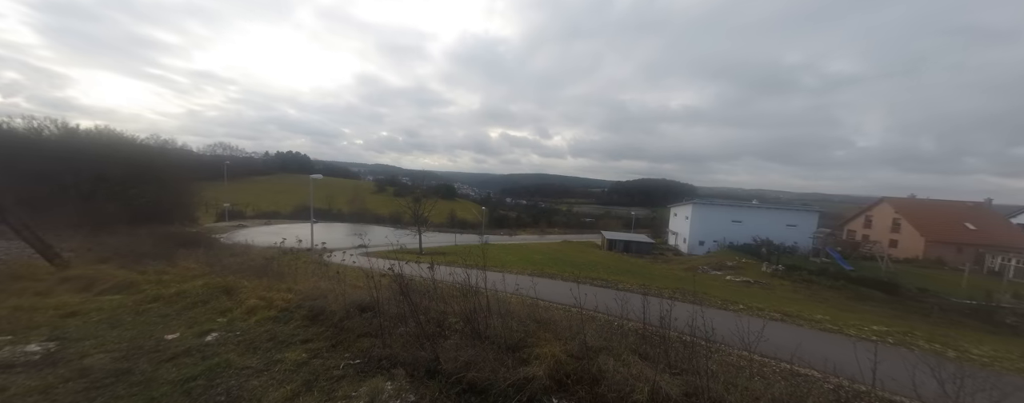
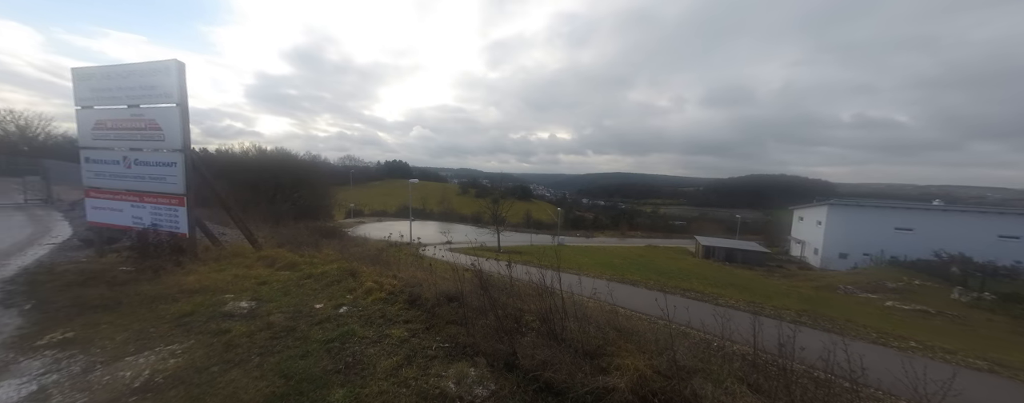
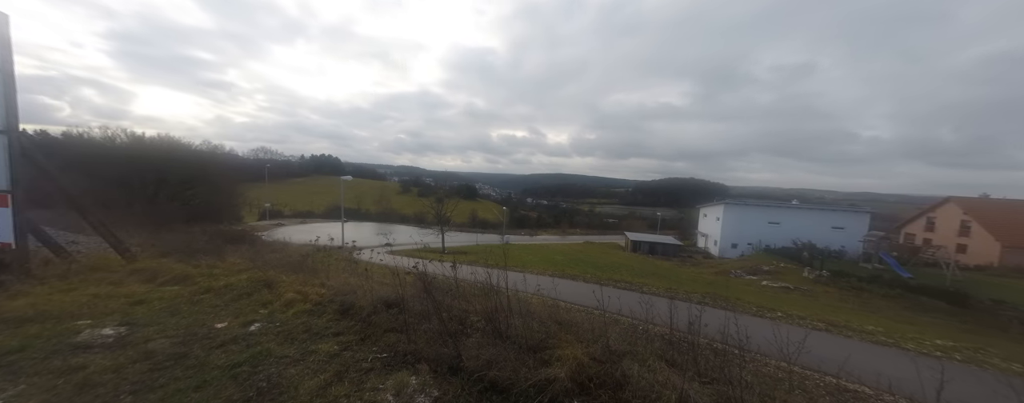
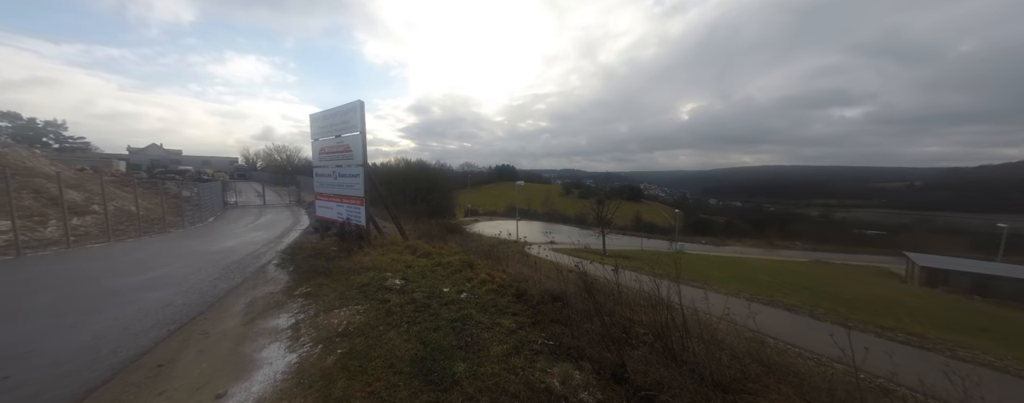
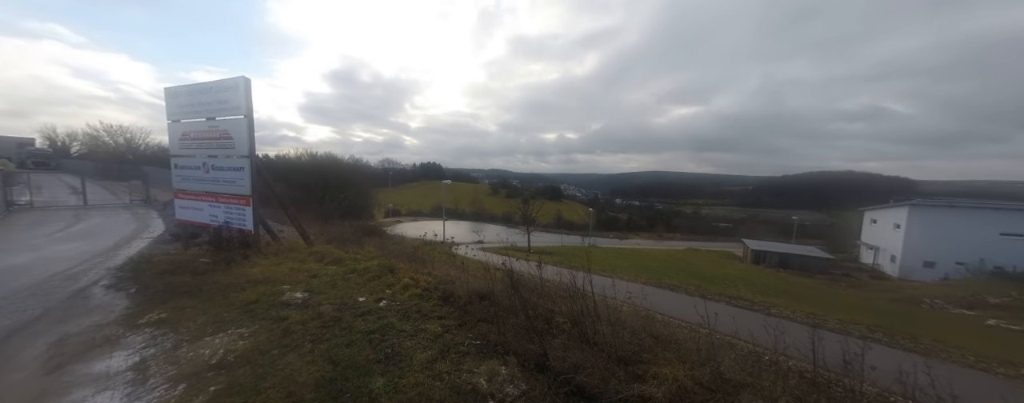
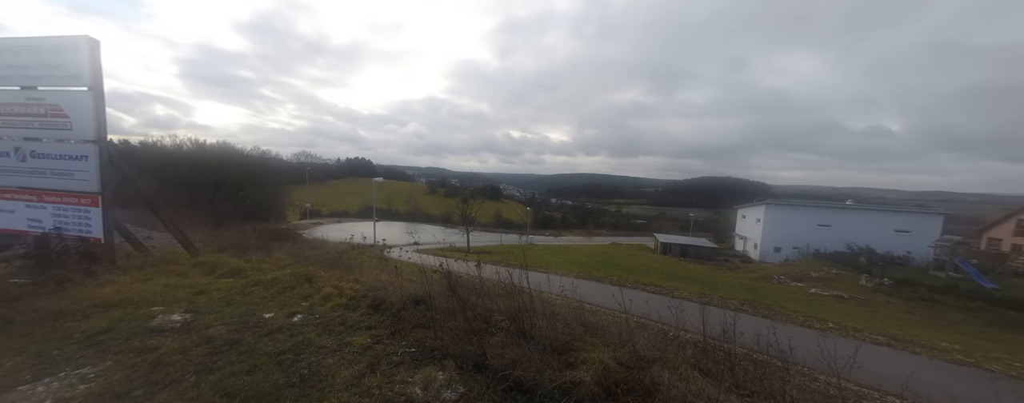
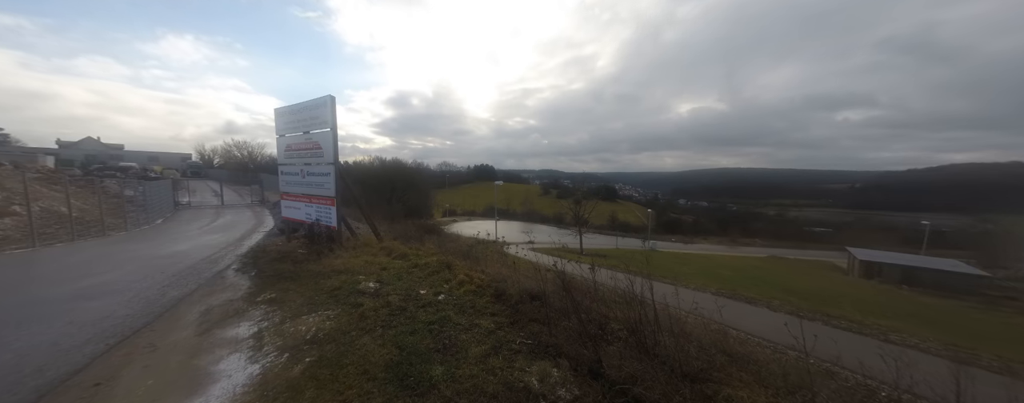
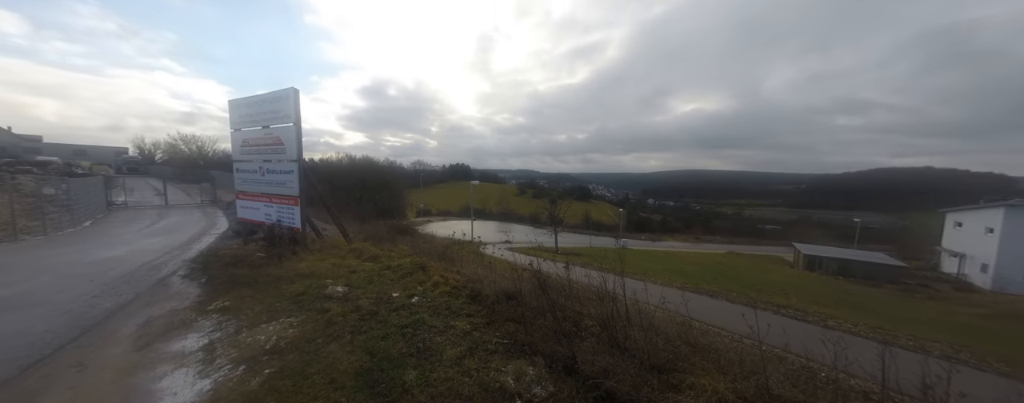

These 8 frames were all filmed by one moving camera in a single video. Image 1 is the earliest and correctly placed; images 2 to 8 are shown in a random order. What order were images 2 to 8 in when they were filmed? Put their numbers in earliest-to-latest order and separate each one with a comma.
3, 6, 2, 5, 8, 7, 4
